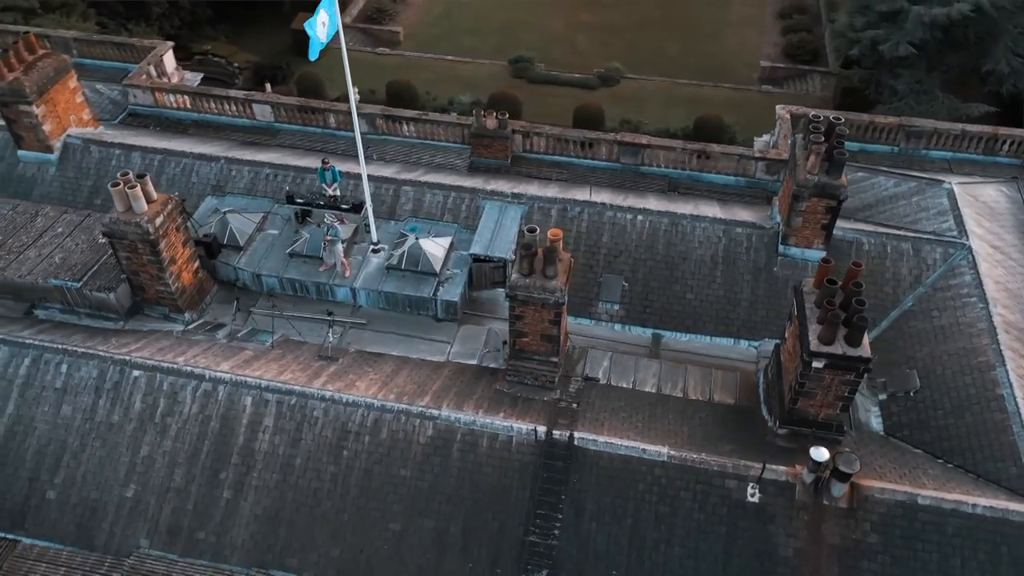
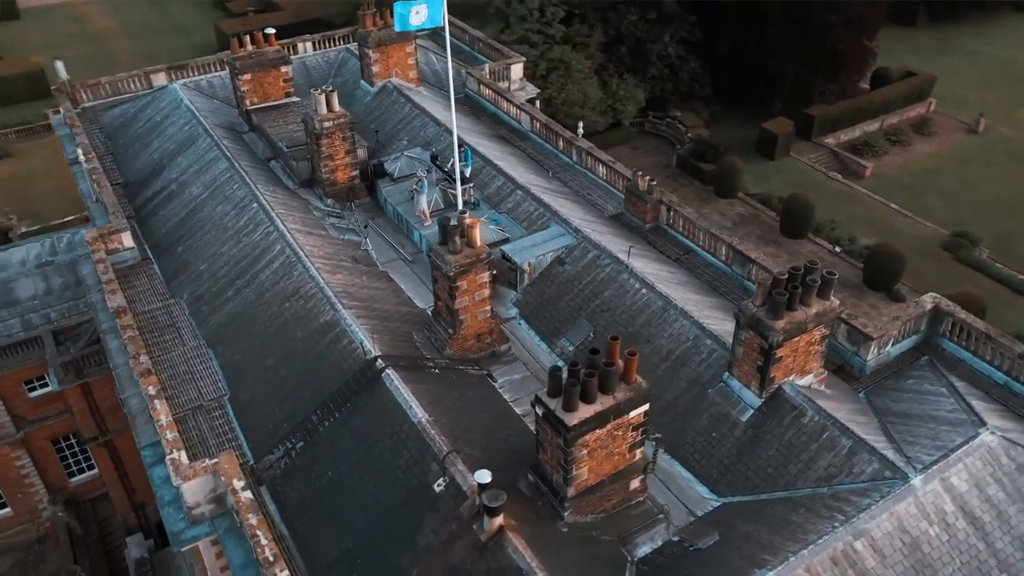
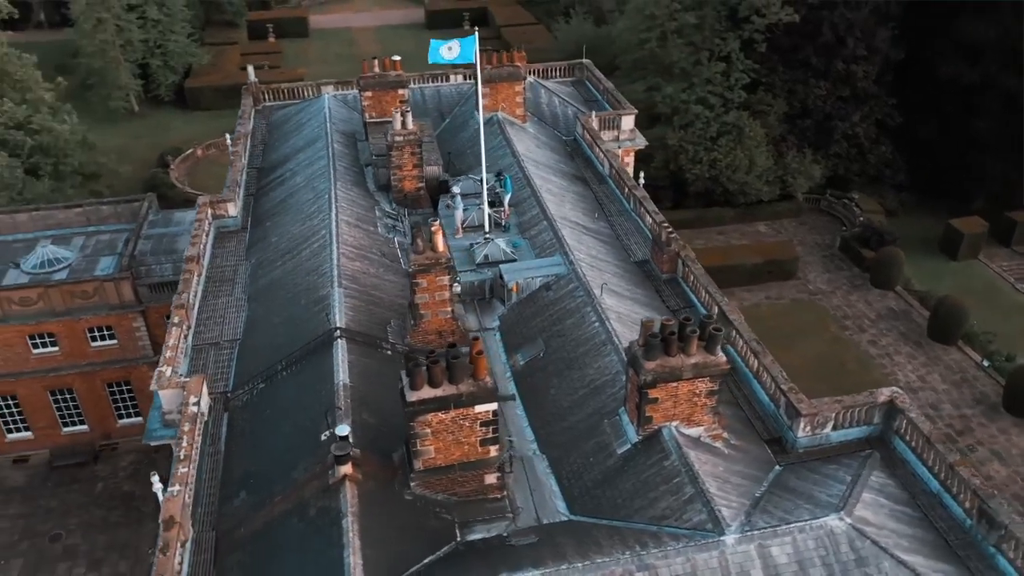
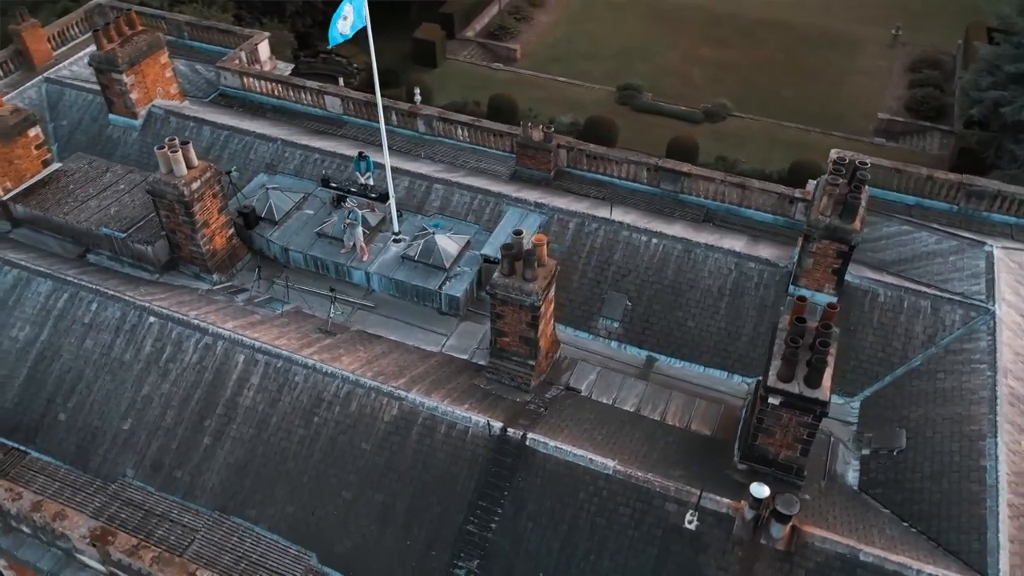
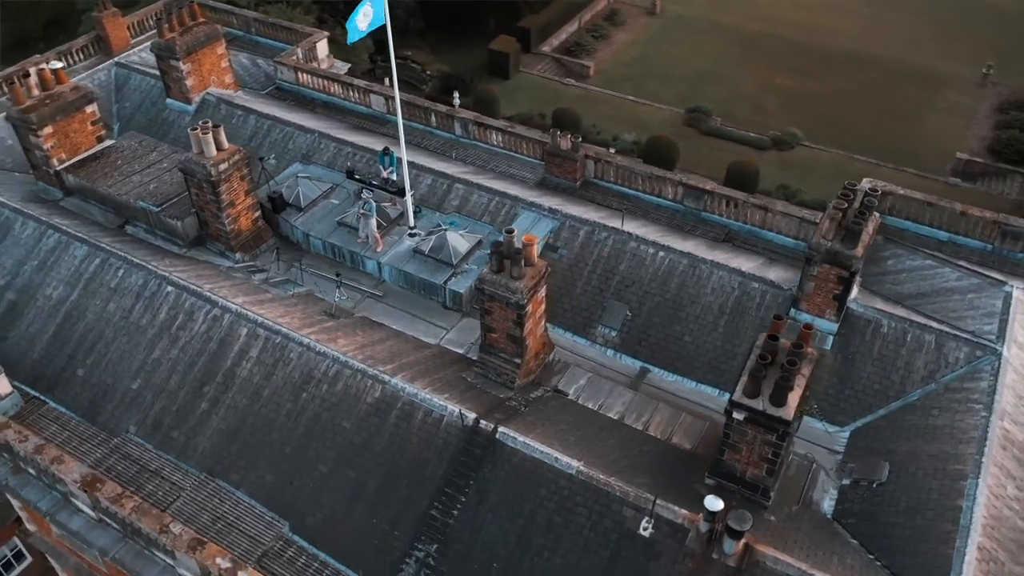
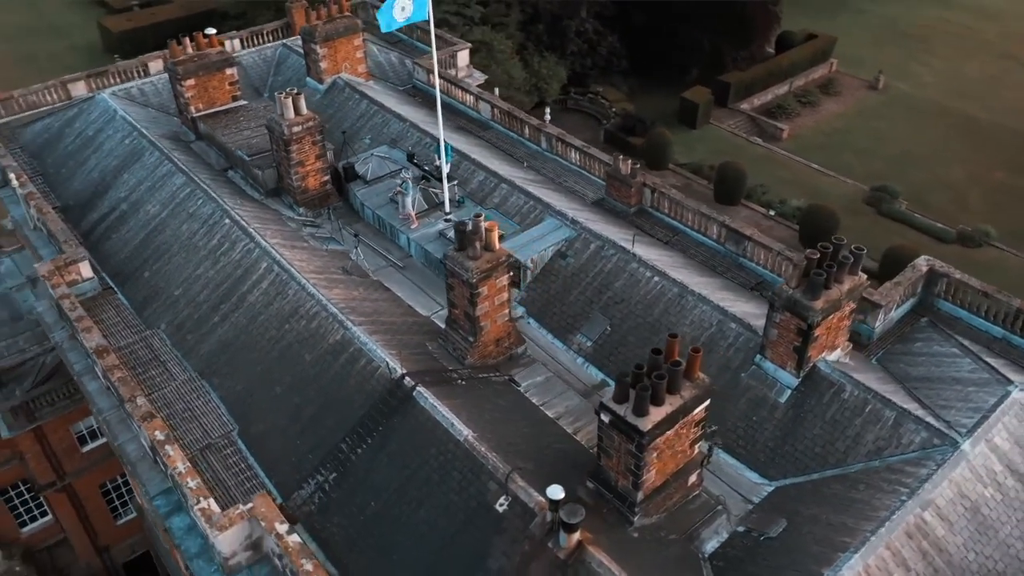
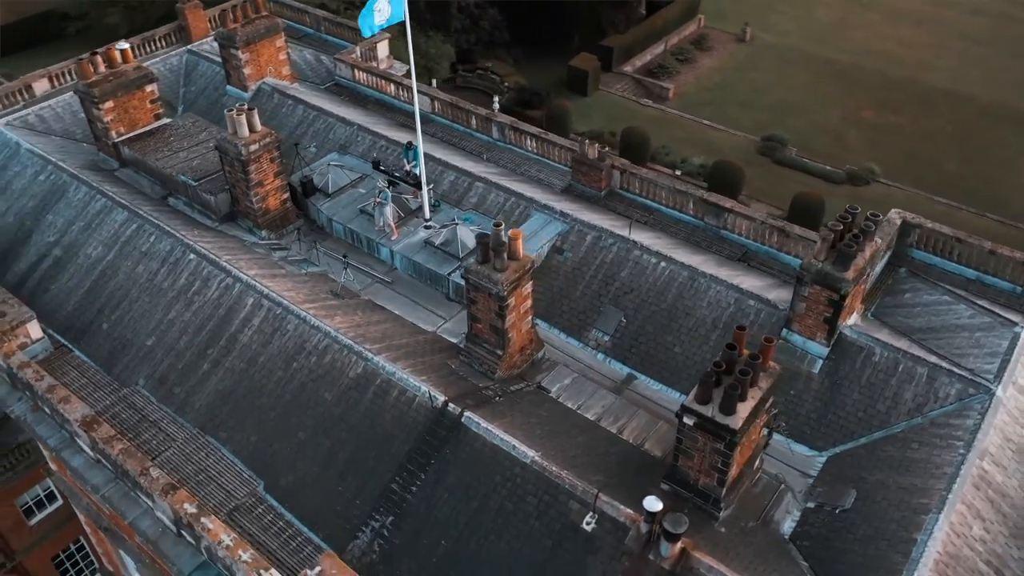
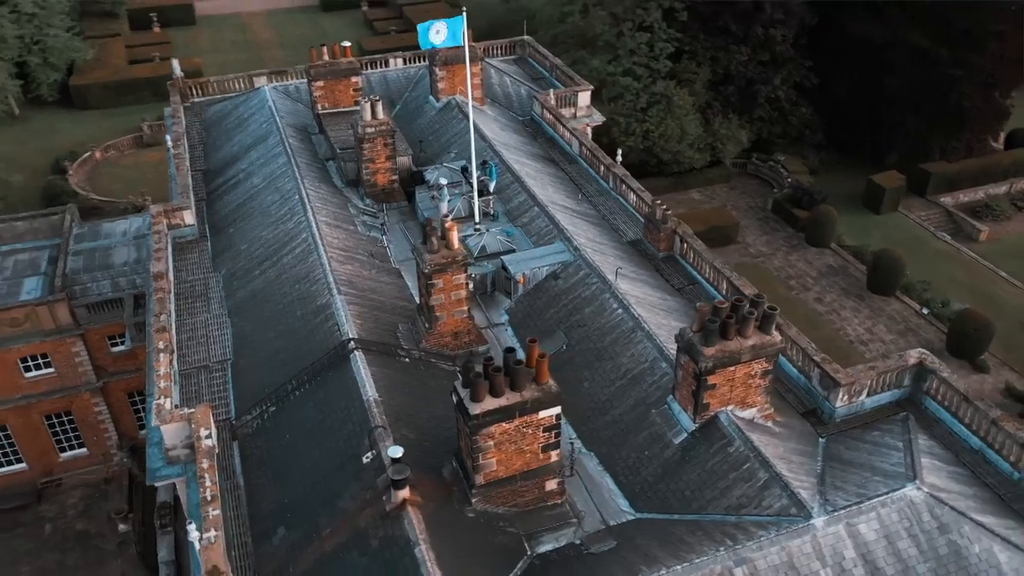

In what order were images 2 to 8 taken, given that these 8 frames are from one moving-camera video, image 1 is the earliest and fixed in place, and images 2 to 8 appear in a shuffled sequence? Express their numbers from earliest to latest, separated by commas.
4, 5, 7, 6, 2, 8, 3
